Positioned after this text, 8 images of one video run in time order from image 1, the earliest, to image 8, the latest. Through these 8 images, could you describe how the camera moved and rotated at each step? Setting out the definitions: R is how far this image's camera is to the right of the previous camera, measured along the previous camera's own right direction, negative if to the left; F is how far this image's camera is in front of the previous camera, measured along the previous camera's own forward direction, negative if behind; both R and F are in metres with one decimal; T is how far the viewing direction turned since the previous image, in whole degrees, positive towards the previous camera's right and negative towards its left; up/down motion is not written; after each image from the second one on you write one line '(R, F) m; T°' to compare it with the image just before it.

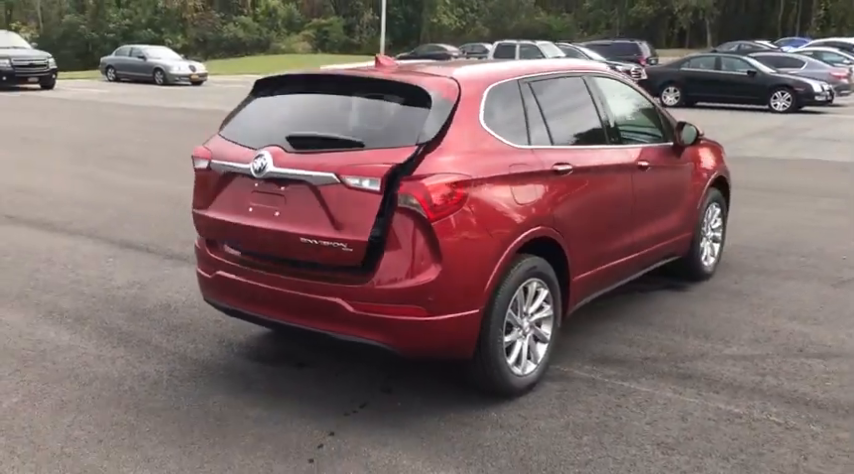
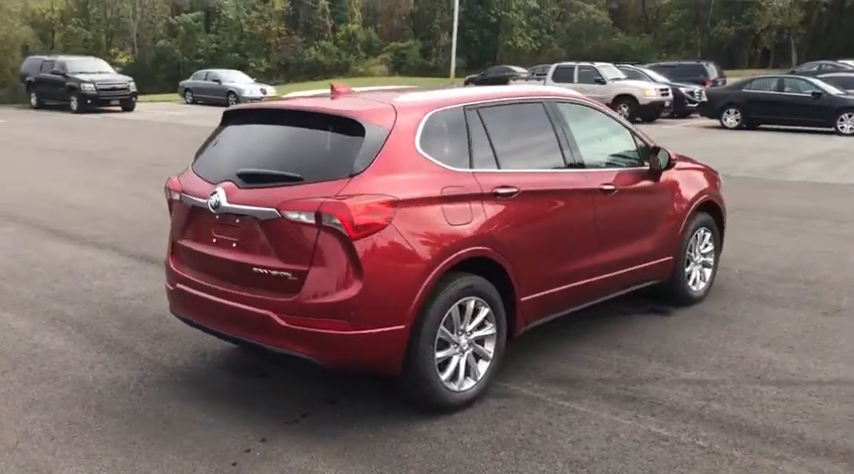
(+0.7, -0.1) m; -6°
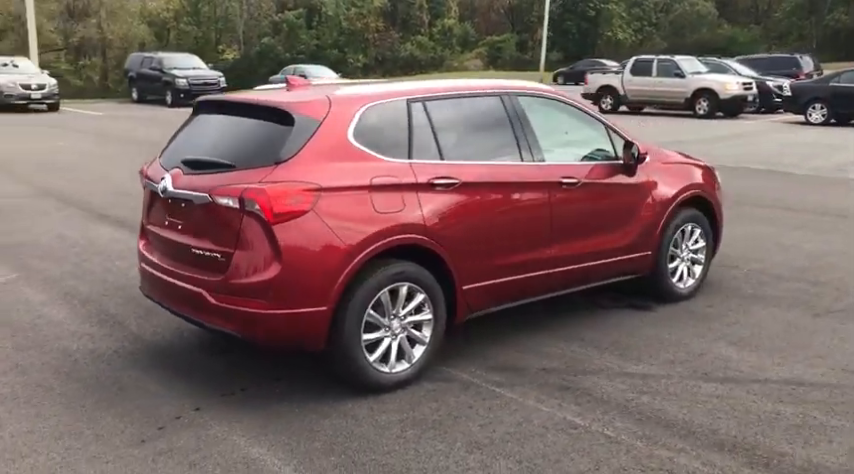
(+0.9, -0.1) m; -7°
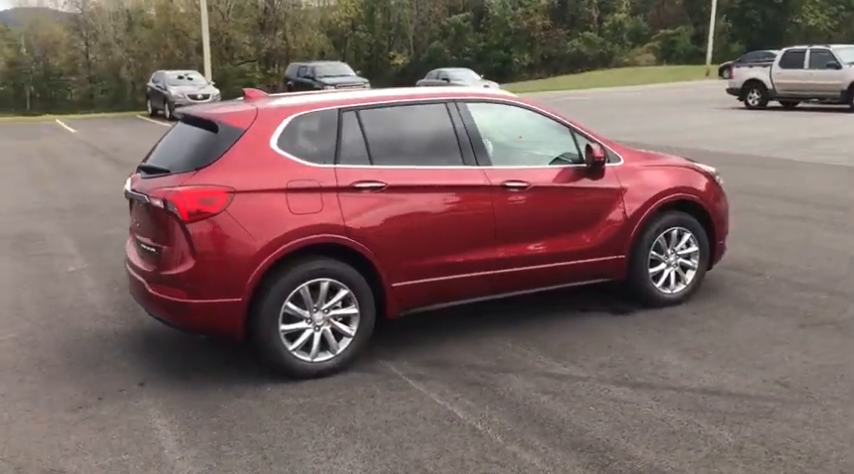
(+1.5, -0.1) m; -13°
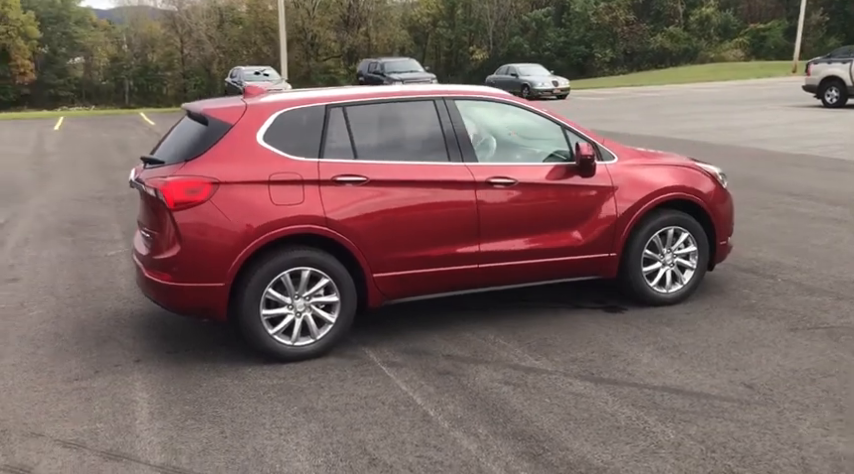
(+0.7, -0.1) m; -6°
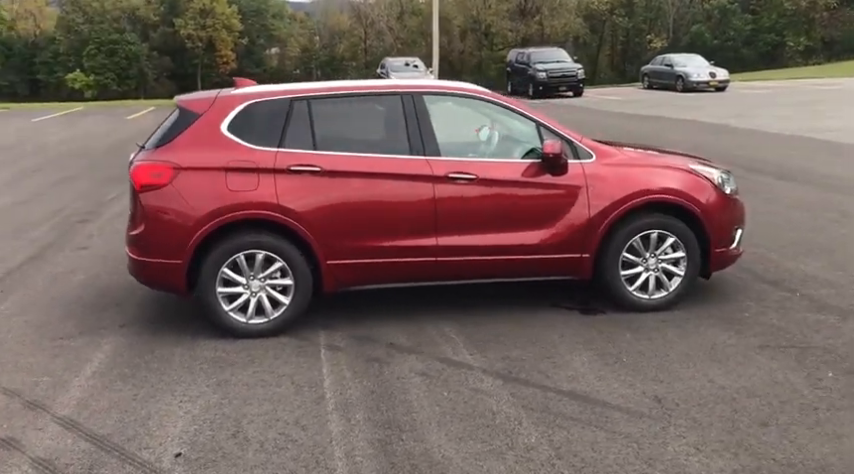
(+1.5, +0.1) m; -13°
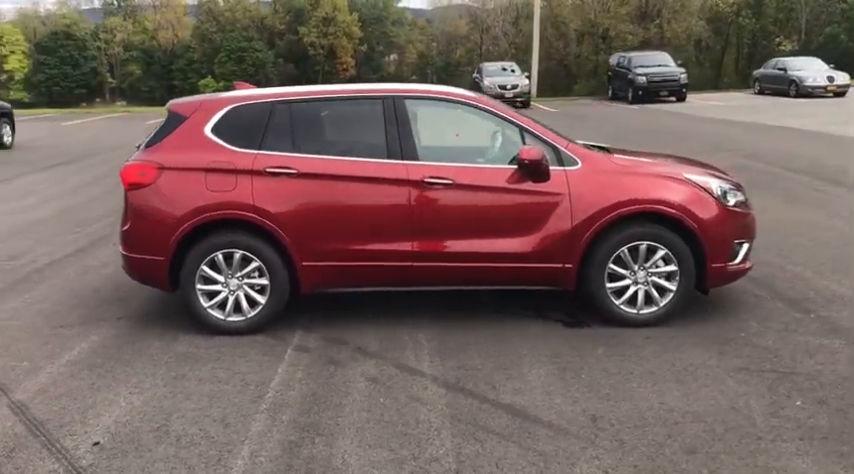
(+1.0, +0.1) m; -8°
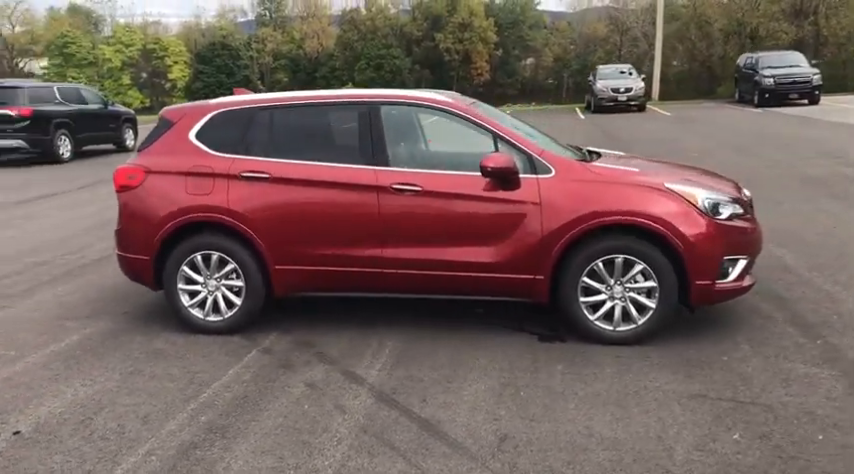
(+1.1, +0.2) m; -10°
